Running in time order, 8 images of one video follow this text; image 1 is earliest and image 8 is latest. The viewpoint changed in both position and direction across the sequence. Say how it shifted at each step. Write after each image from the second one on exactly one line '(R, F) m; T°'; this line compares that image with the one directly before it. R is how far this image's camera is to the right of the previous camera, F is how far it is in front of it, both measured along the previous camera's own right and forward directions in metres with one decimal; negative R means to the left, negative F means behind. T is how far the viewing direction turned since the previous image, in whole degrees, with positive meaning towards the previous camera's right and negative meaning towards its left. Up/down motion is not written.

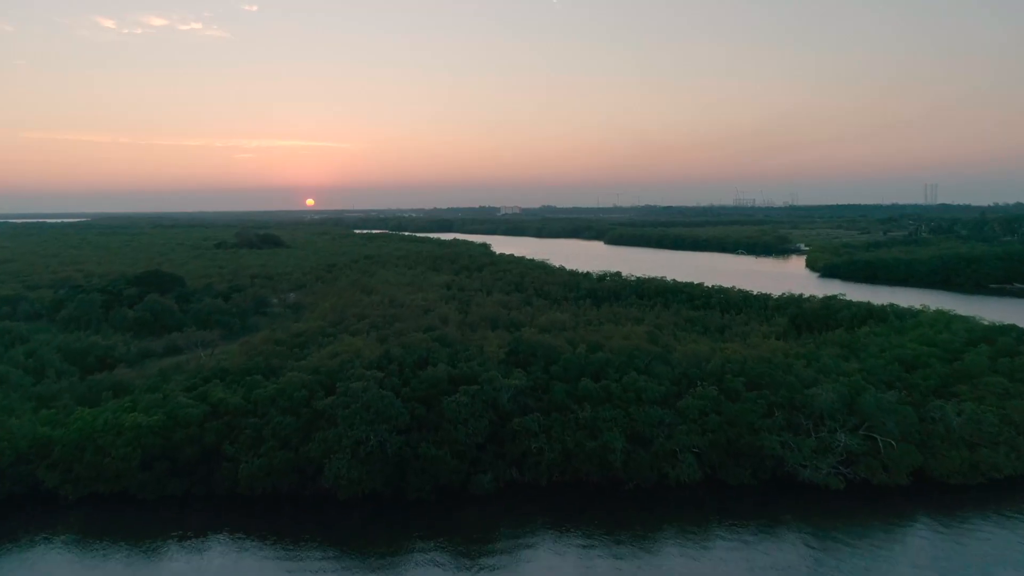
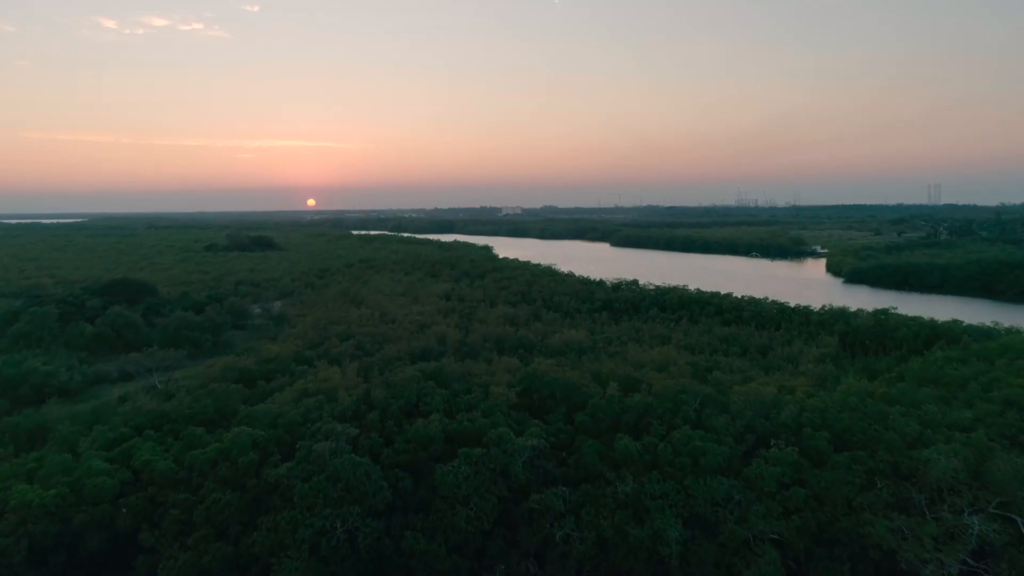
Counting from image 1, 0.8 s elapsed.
(-0.1, +2.2) m; 0°
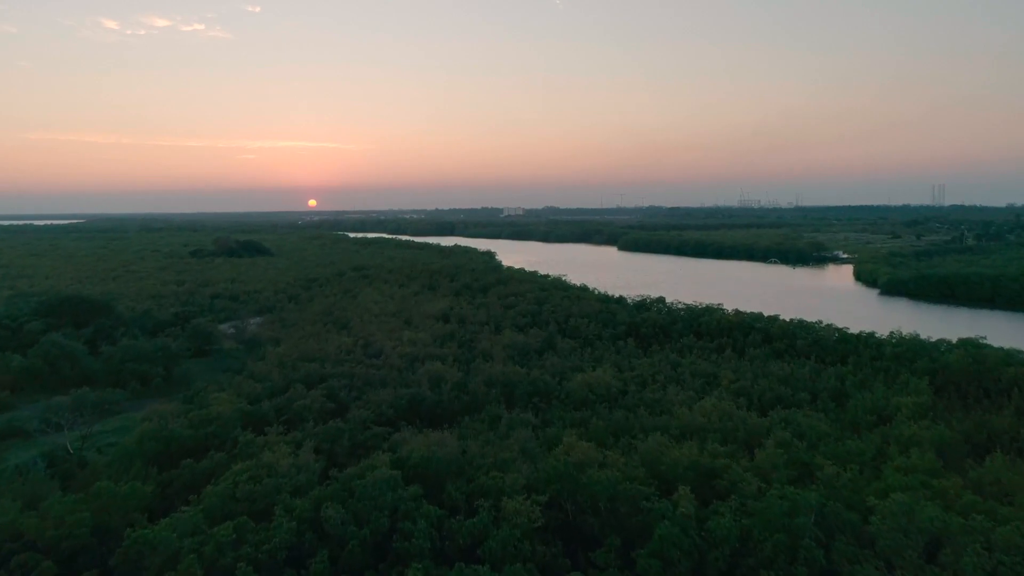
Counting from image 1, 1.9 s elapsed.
(-0.1, +2.8) m; 0°
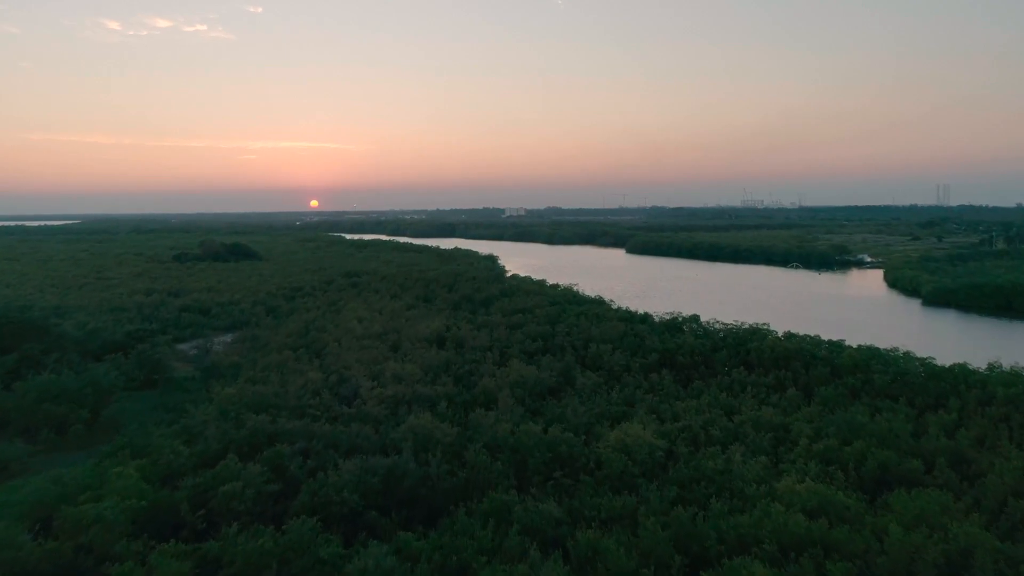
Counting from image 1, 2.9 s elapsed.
(-0.1, +2.8) m; 0°
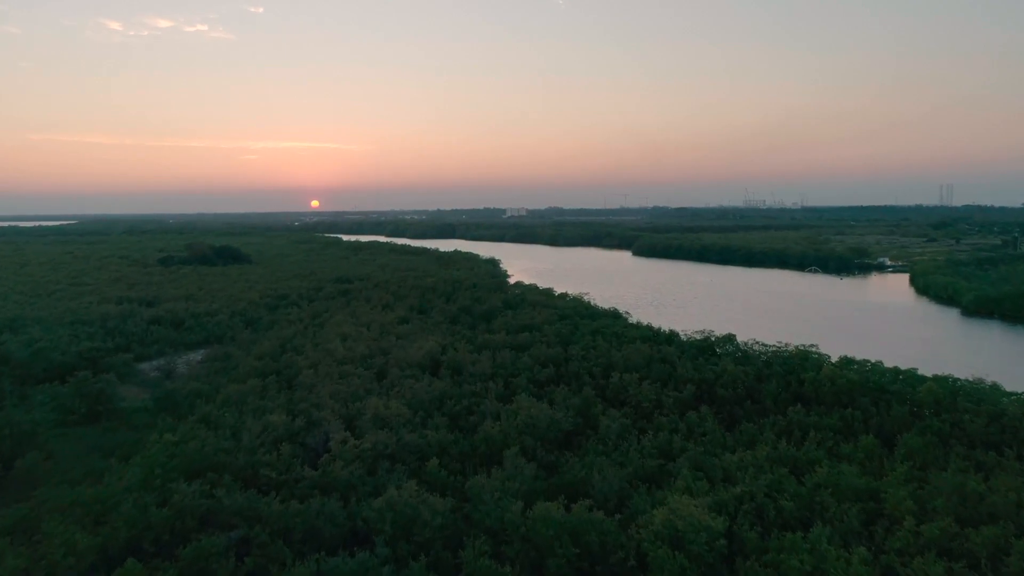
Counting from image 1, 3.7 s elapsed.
(-0.1, +2.2) m; 0°
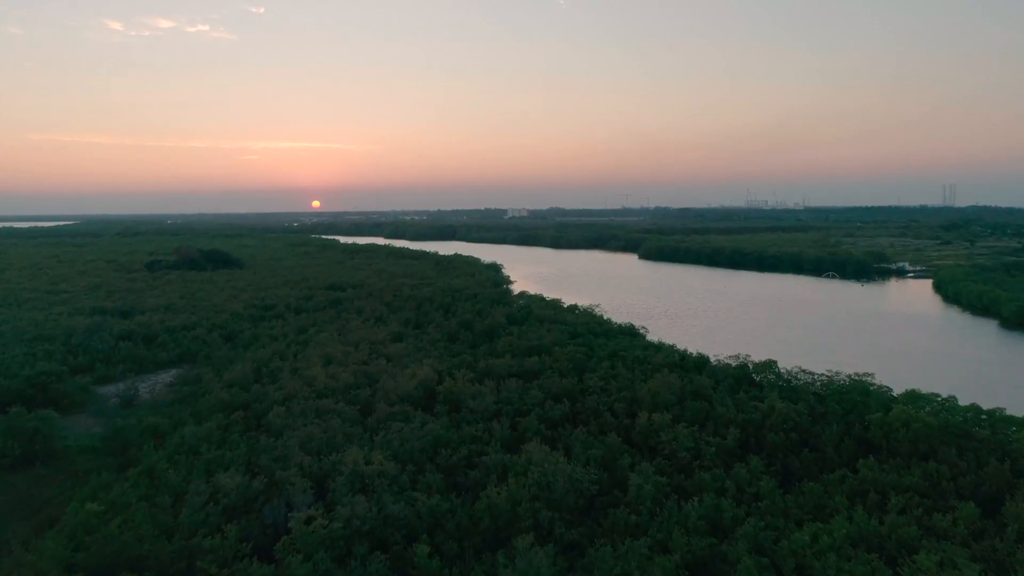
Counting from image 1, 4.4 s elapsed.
(-0.1, +1.8) m; 0°
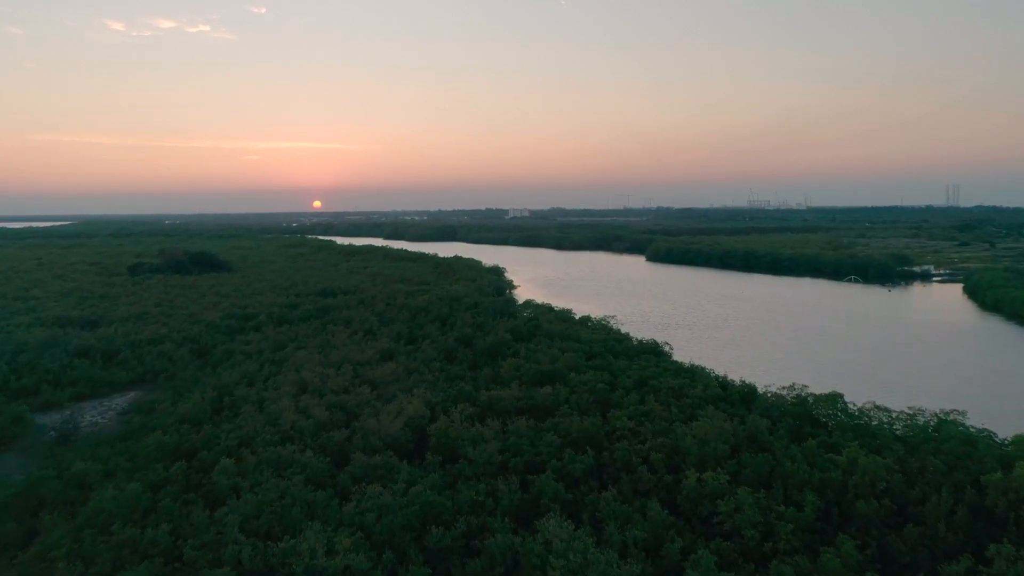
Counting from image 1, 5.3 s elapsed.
(-0.1, +2.1) m; 0°
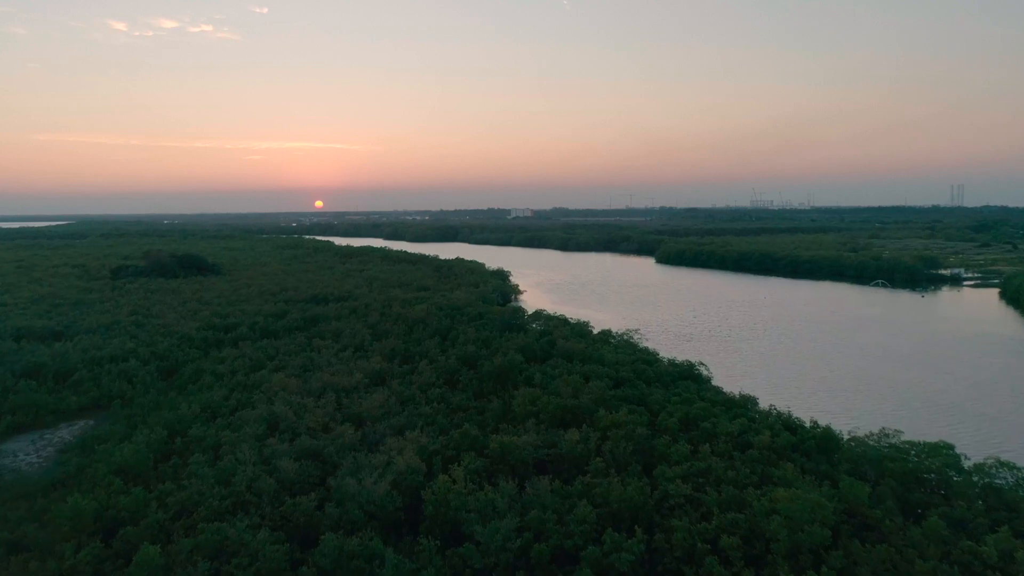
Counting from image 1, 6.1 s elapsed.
(-0.1, +2.1) m; 0°
